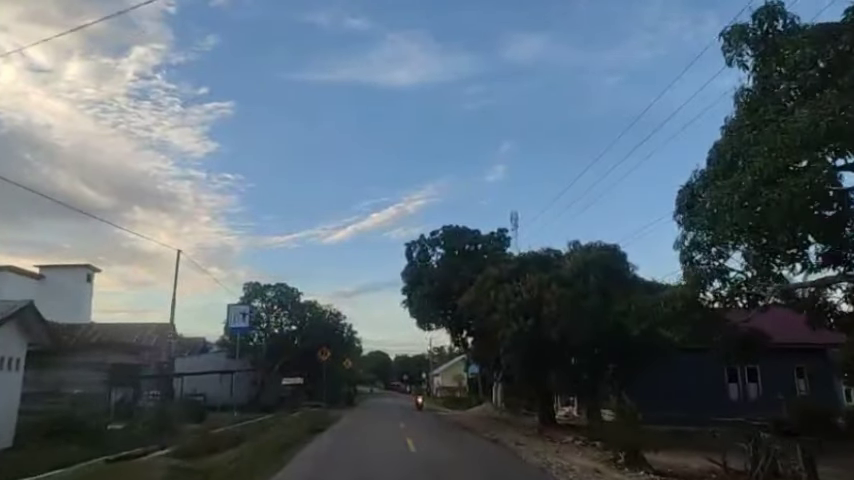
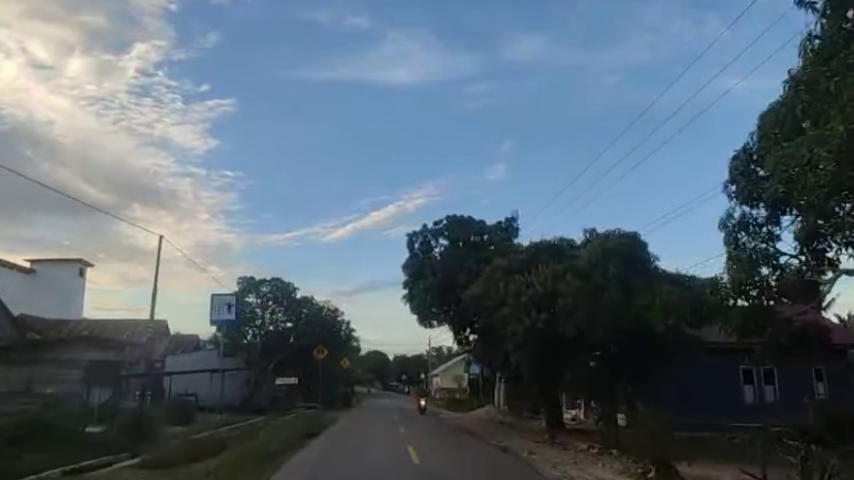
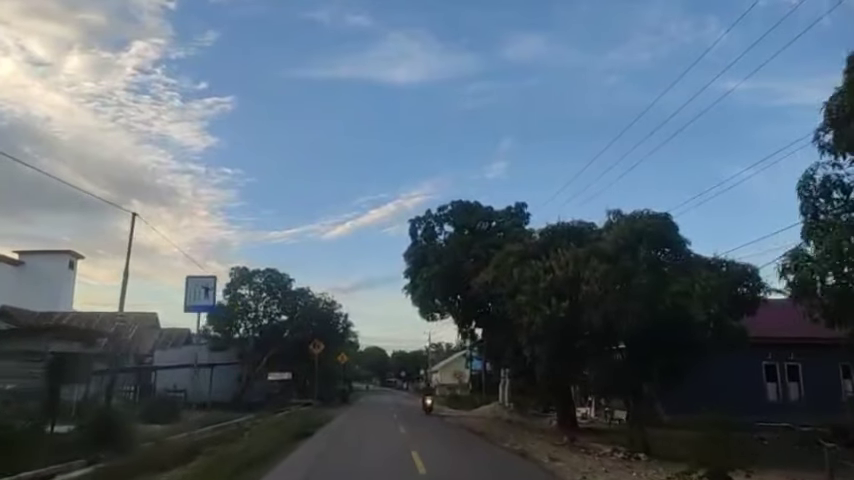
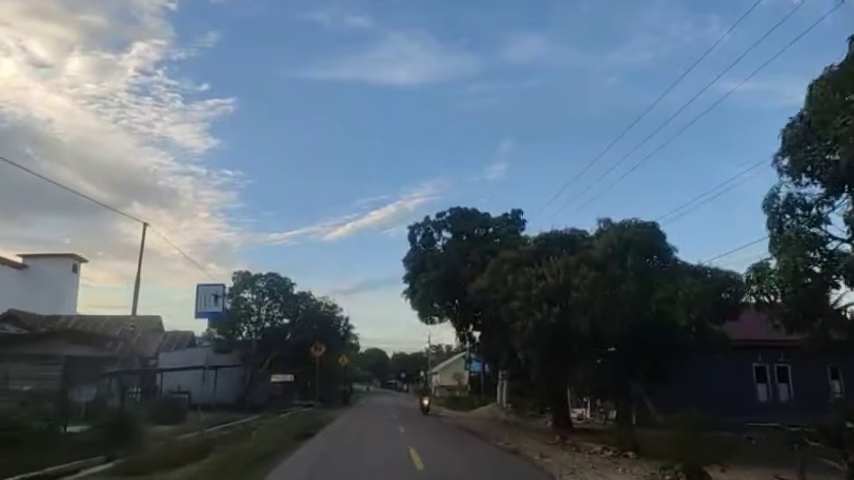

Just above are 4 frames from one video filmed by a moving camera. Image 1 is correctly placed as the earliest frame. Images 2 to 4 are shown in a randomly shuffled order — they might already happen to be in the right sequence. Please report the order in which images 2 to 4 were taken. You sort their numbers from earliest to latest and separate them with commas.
2, 4, 3
